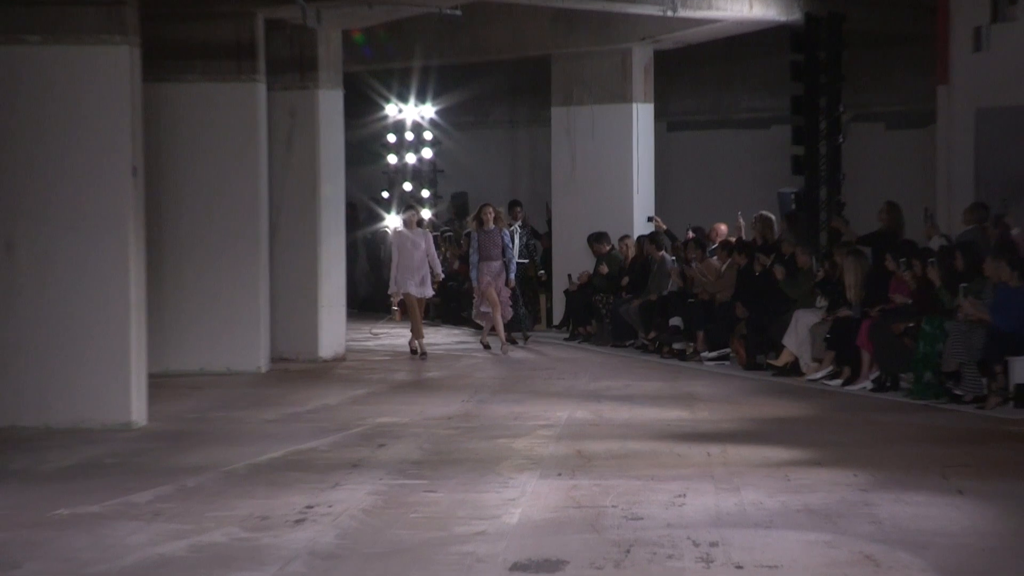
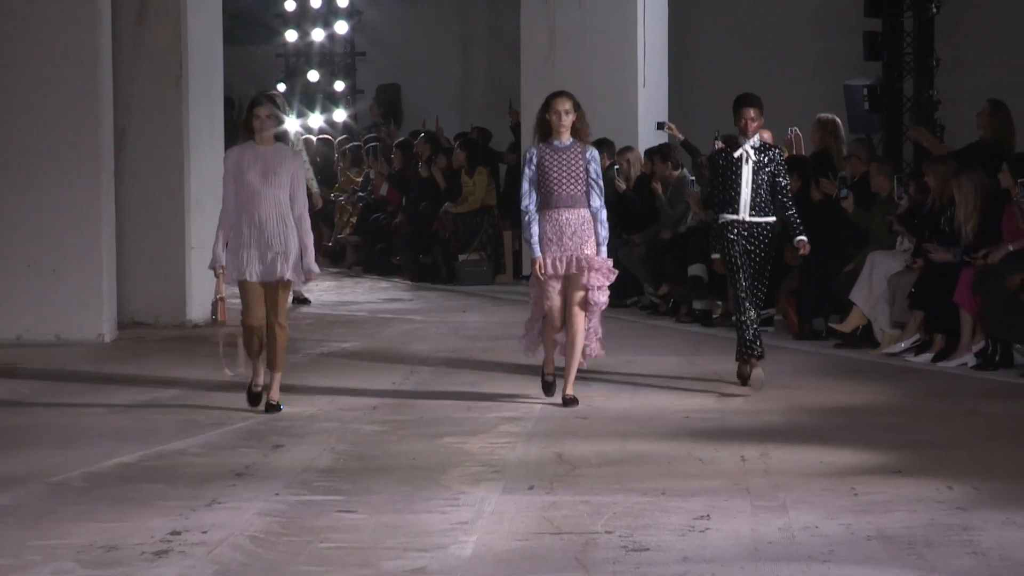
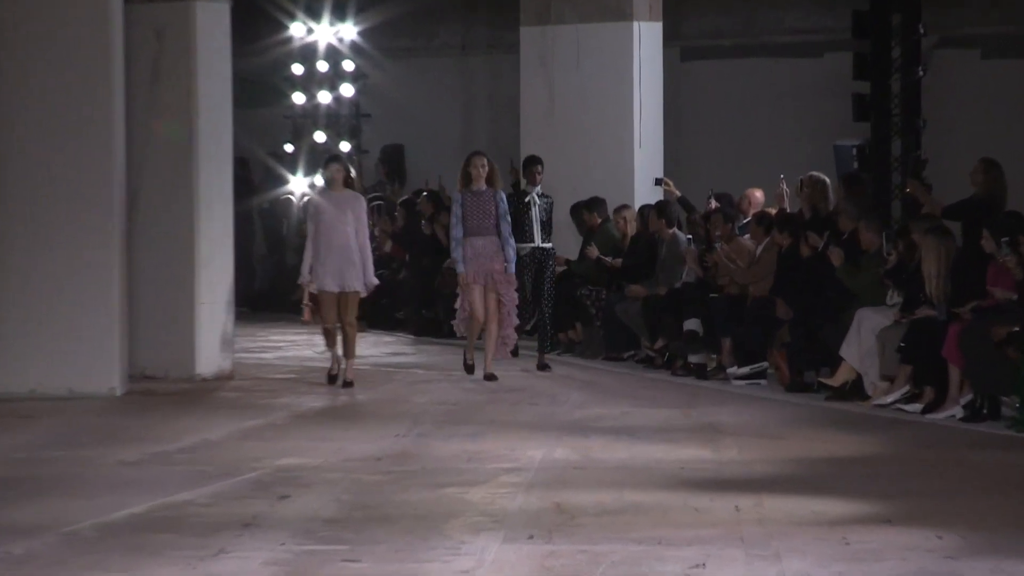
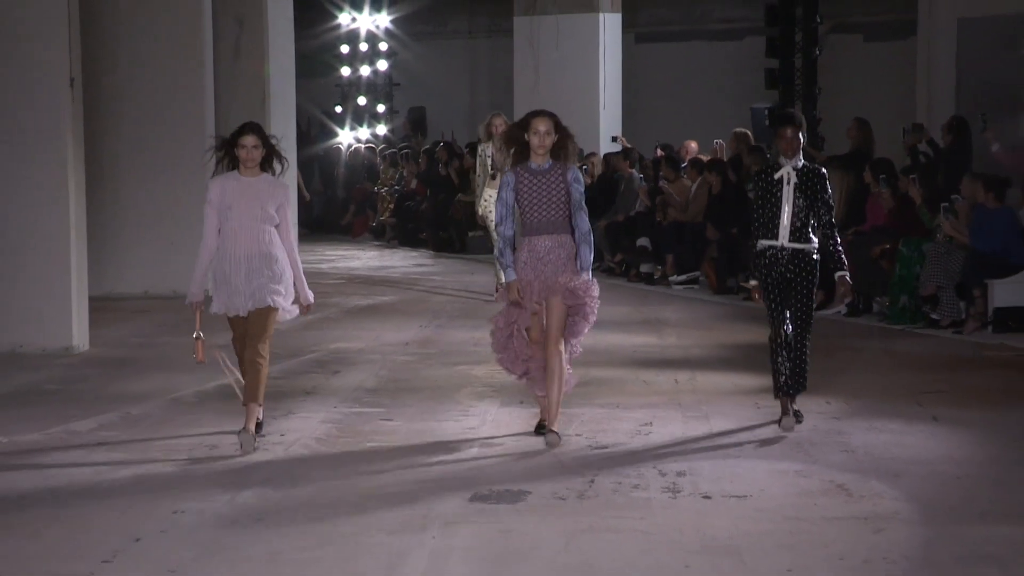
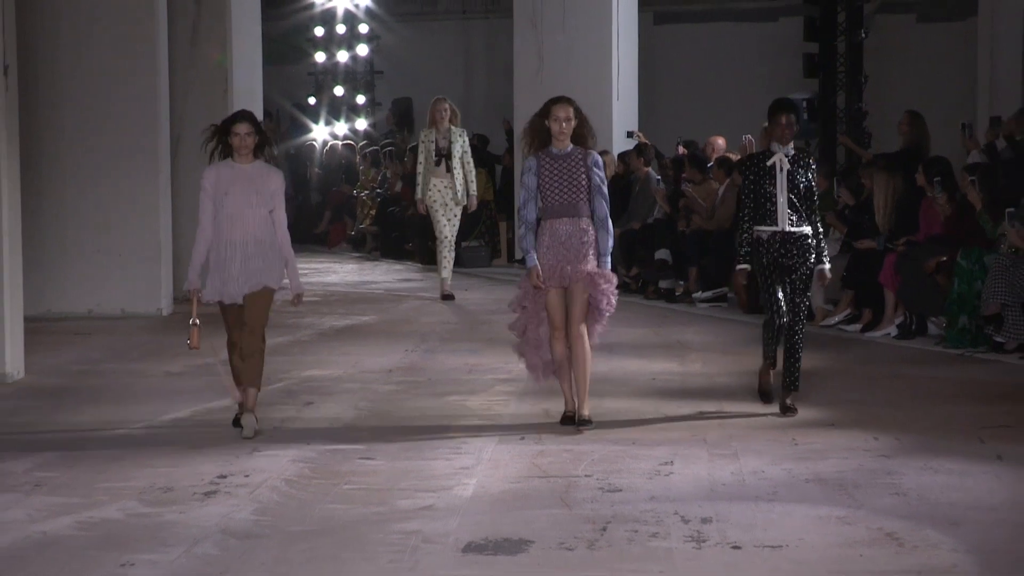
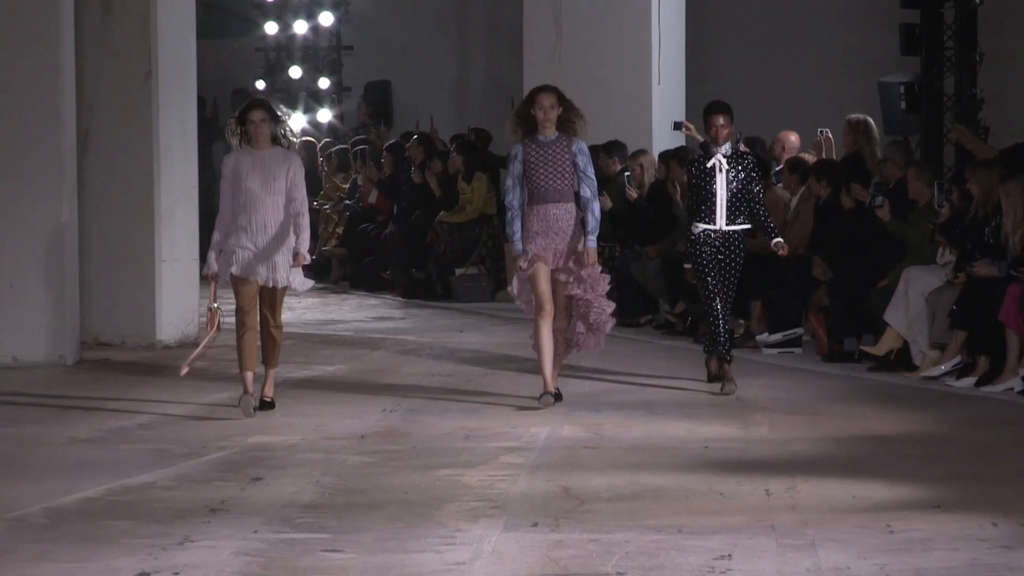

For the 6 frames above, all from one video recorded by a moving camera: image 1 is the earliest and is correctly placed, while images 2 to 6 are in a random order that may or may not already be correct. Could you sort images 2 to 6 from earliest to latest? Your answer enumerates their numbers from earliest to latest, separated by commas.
3, 6, 2, 5, 4
